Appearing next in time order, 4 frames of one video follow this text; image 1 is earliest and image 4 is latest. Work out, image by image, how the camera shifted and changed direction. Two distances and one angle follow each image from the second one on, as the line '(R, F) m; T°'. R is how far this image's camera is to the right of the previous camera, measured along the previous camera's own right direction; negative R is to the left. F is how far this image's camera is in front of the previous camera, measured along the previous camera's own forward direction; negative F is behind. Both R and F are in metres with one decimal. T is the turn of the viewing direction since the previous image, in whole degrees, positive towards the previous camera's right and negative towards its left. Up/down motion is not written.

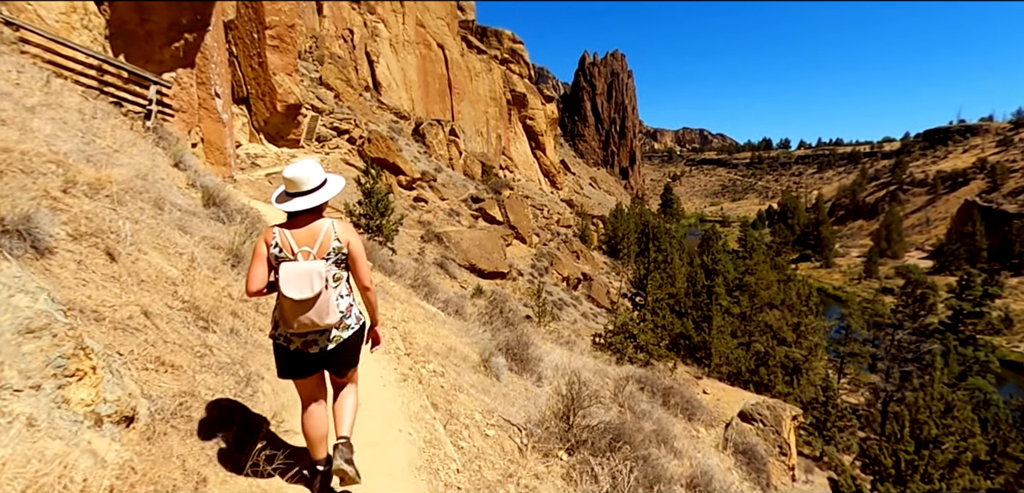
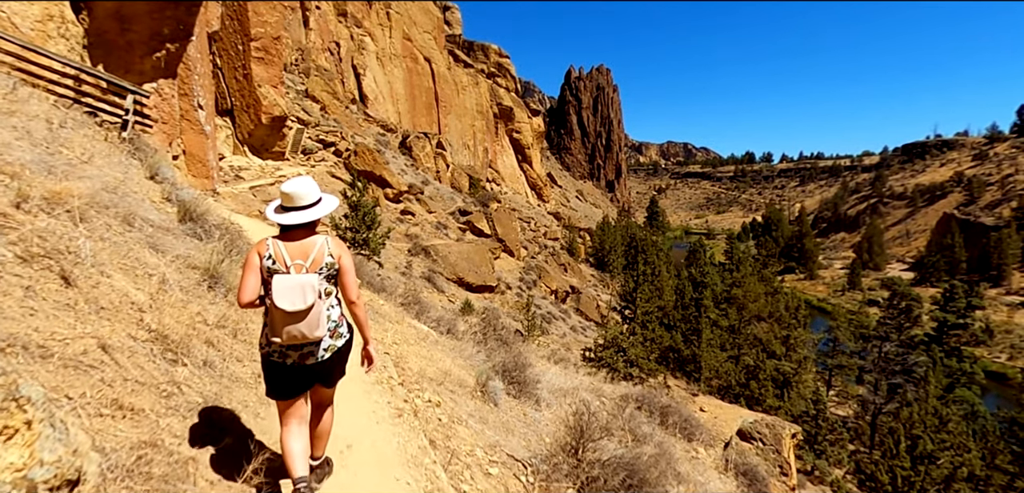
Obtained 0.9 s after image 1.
(-0.6, +1.9) m; +1°
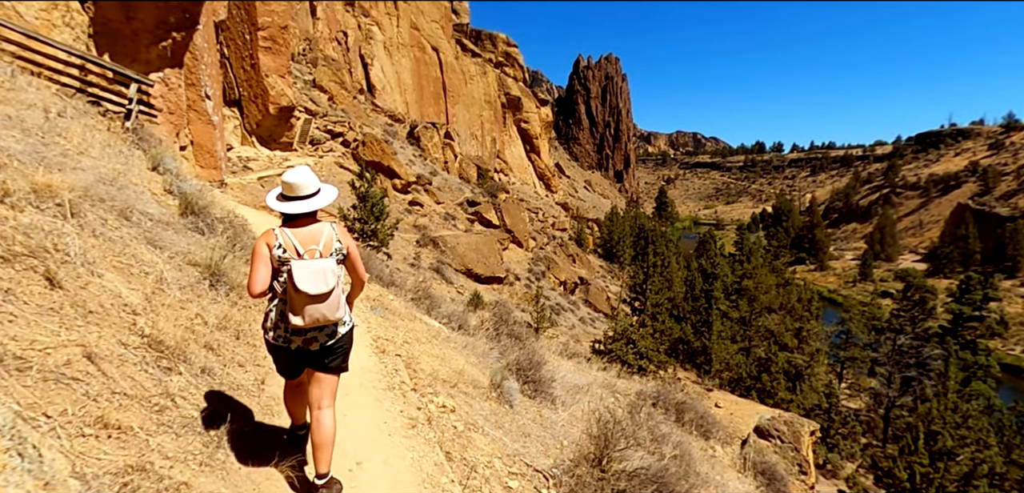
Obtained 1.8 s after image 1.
(-0.4, +1.4) m; -1°
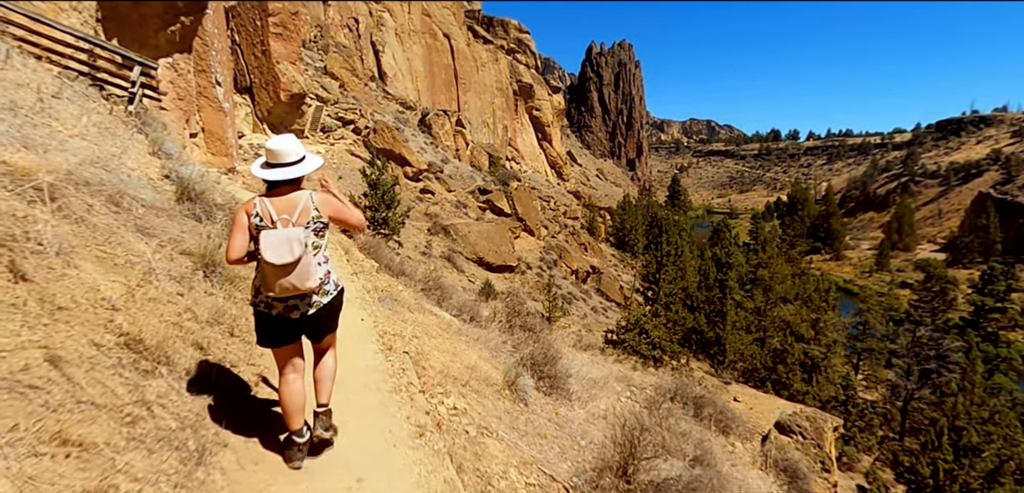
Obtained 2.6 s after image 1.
(-0.2, +1.8) m; -1°
